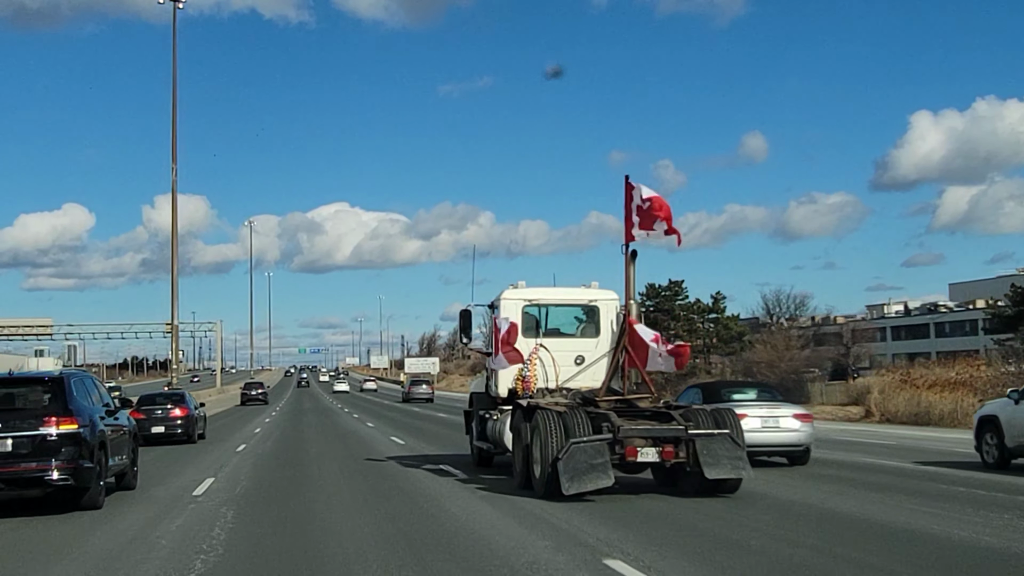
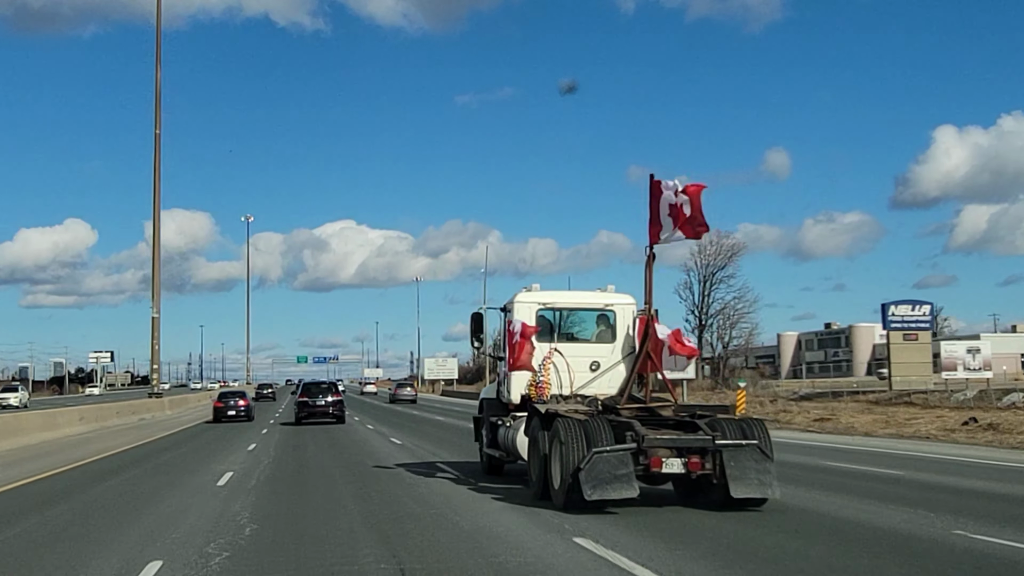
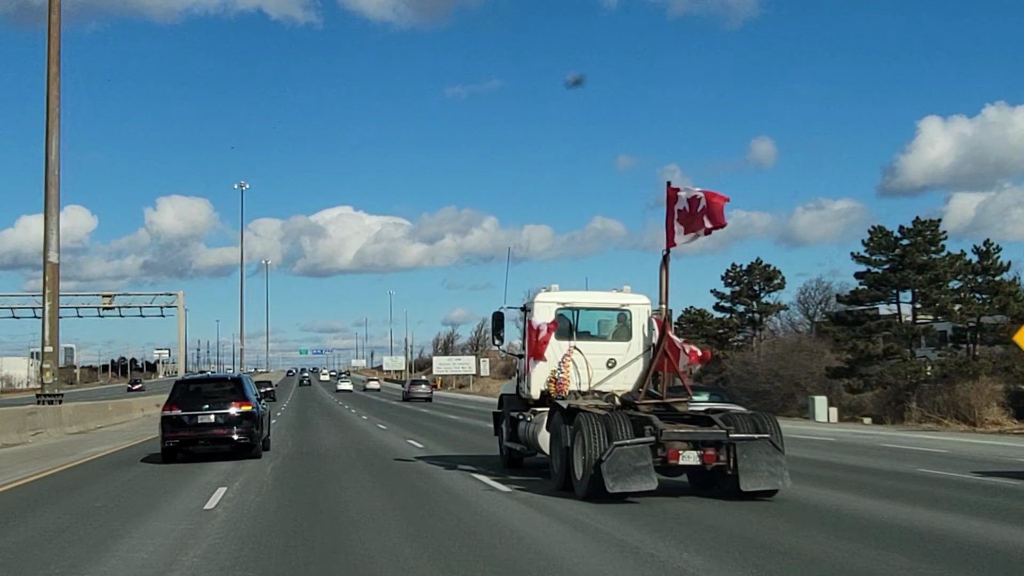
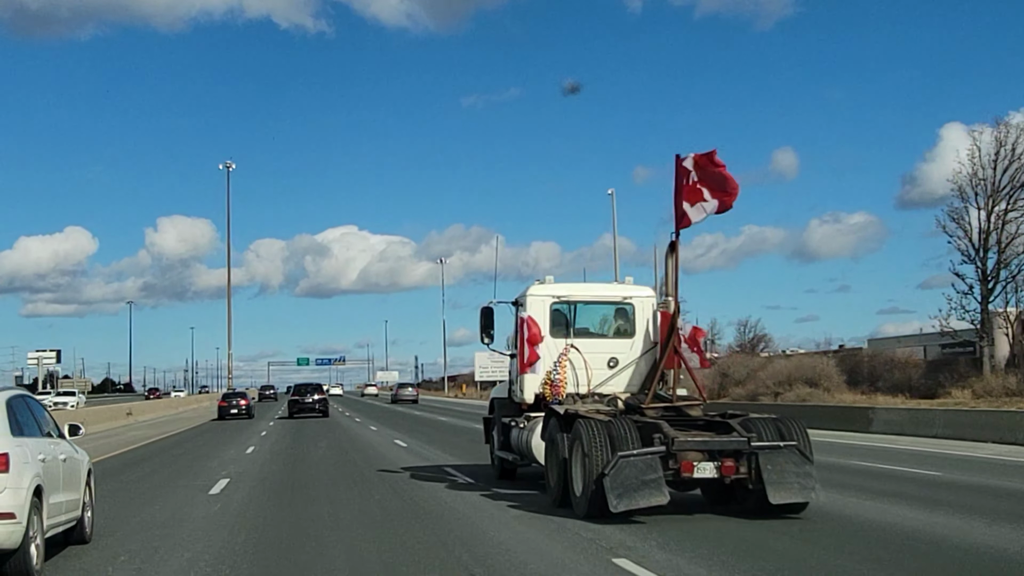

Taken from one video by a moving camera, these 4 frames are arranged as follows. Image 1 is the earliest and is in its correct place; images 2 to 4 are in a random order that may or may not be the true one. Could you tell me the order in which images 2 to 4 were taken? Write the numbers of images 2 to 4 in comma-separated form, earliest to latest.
3, 2, 4
